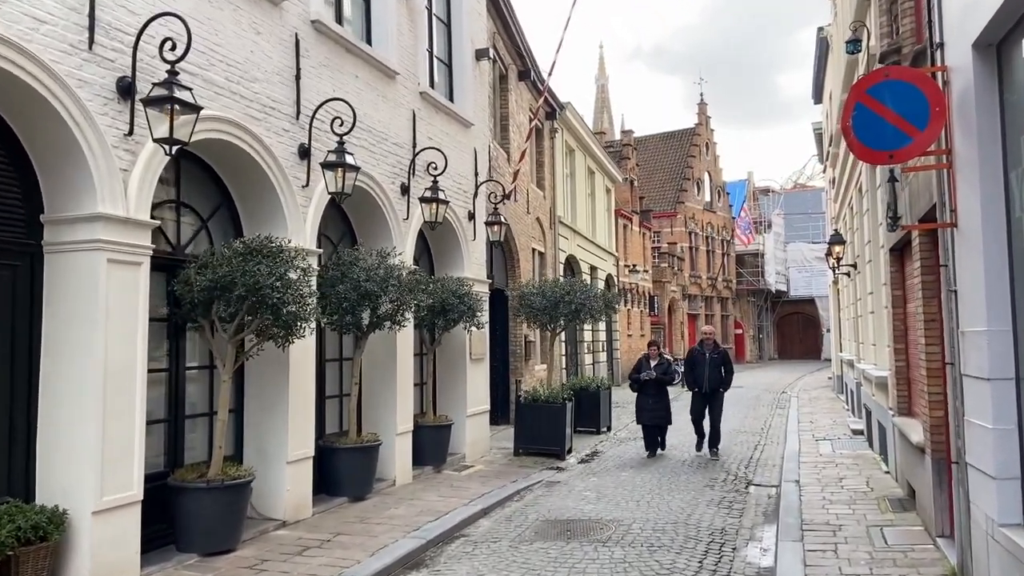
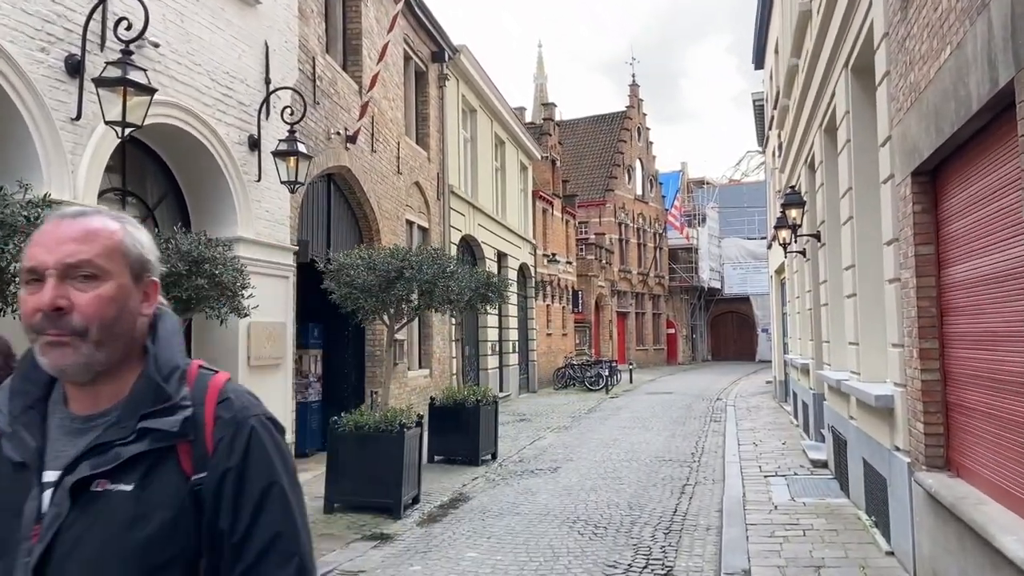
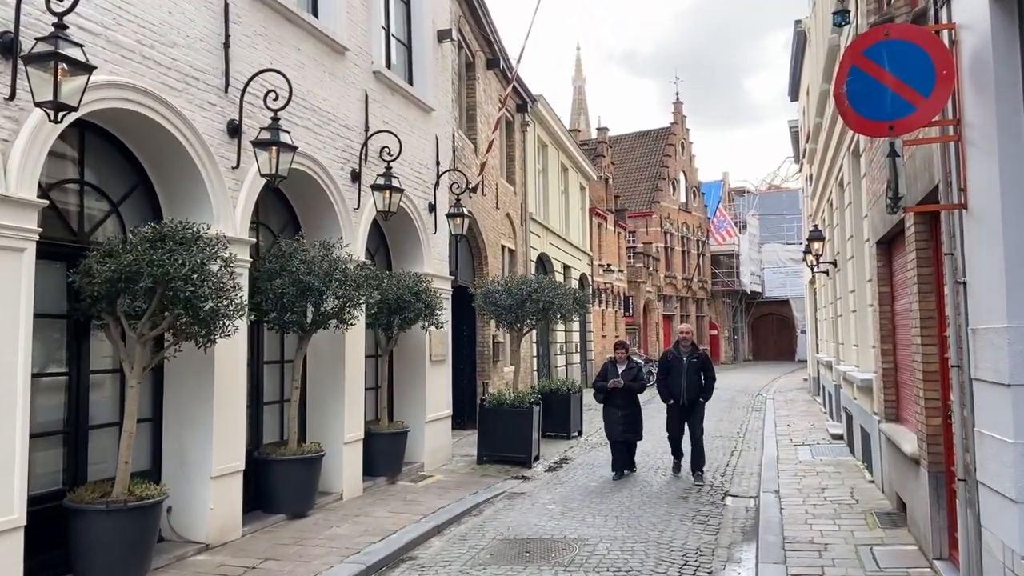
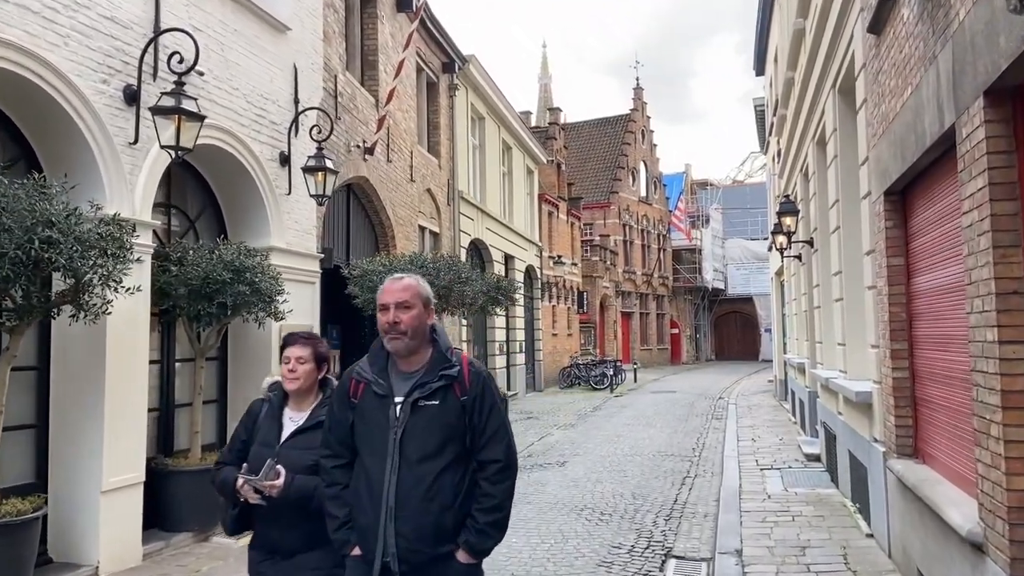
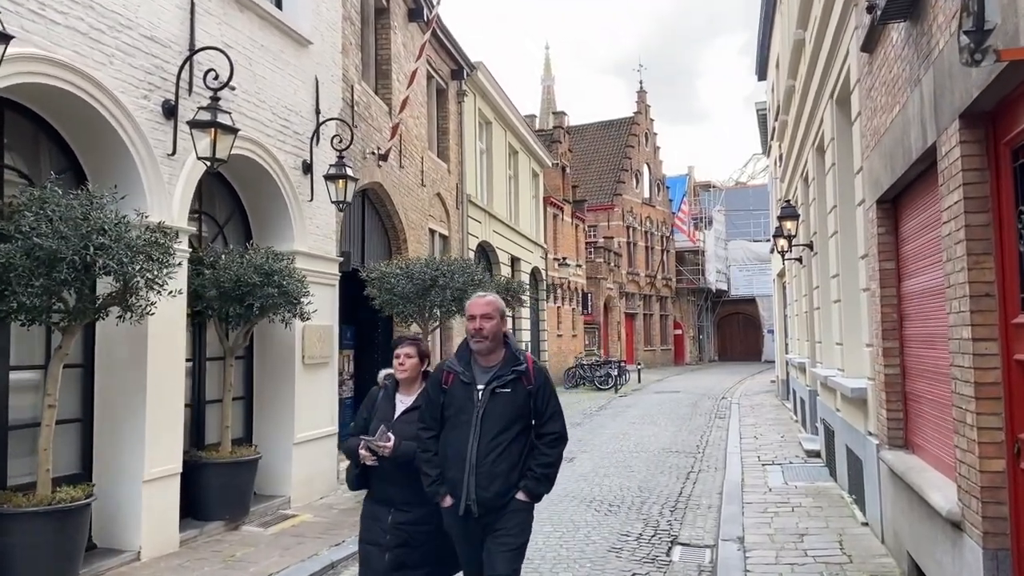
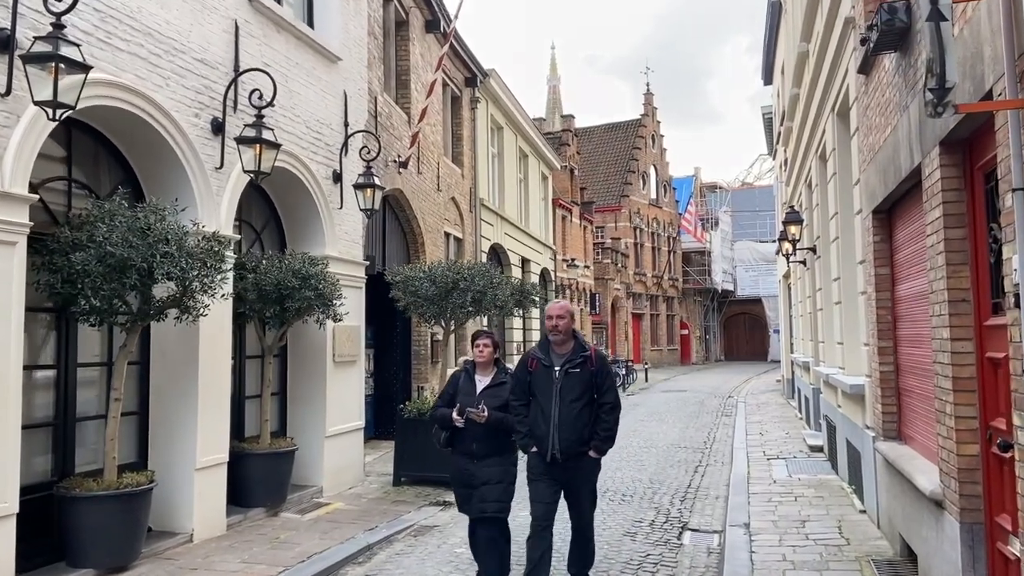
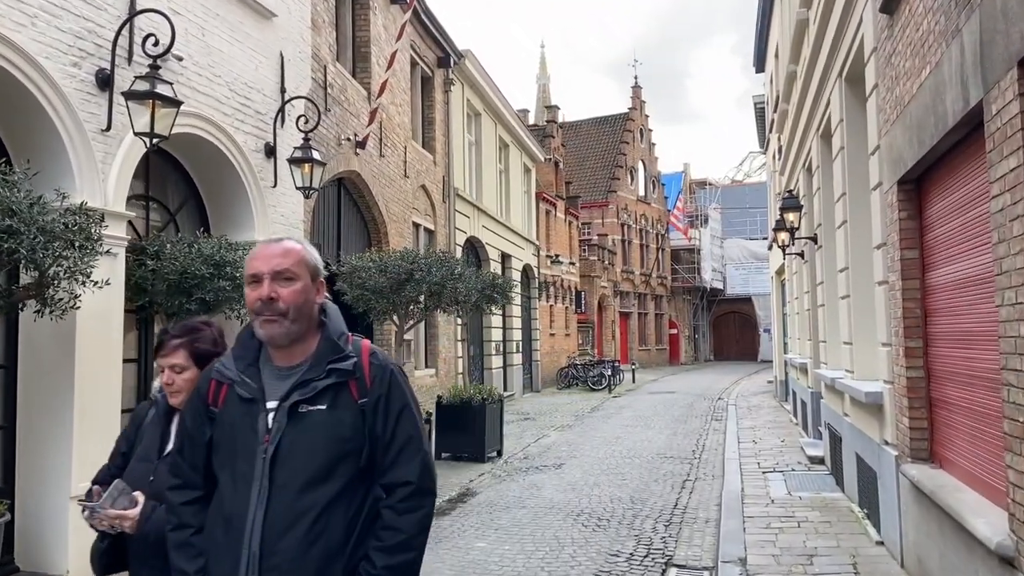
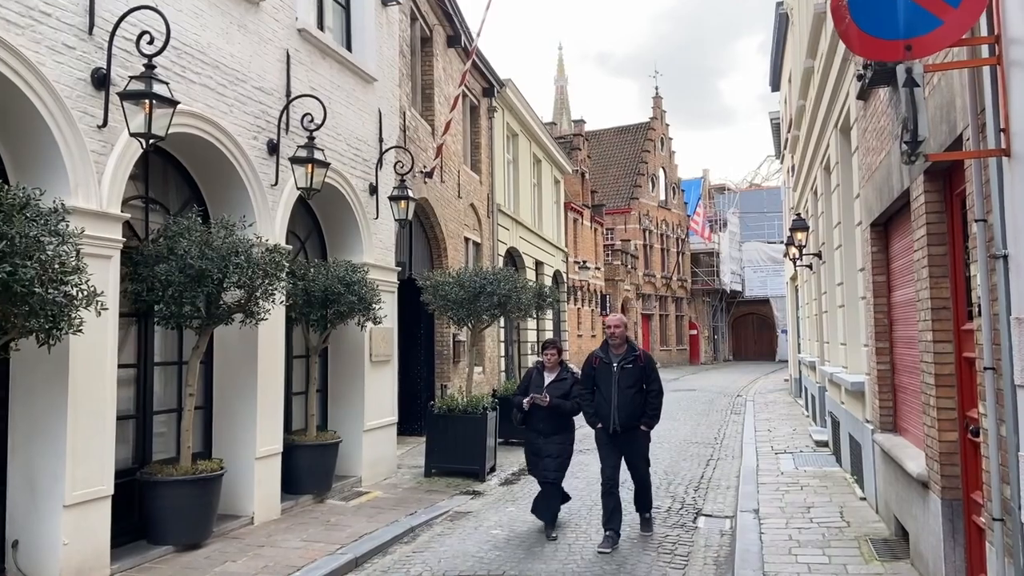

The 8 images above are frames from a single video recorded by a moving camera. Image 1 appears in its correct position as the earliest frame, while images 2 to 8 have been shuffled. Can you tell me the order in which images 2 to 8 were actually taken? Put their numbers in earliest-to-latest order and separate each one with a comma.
3, 8, 6, 5, 4, 7, 2
